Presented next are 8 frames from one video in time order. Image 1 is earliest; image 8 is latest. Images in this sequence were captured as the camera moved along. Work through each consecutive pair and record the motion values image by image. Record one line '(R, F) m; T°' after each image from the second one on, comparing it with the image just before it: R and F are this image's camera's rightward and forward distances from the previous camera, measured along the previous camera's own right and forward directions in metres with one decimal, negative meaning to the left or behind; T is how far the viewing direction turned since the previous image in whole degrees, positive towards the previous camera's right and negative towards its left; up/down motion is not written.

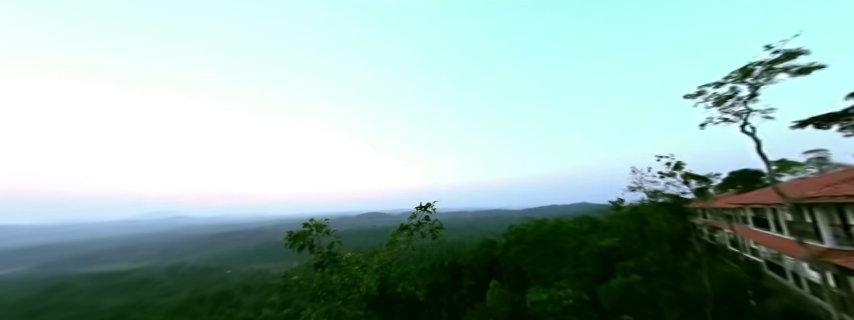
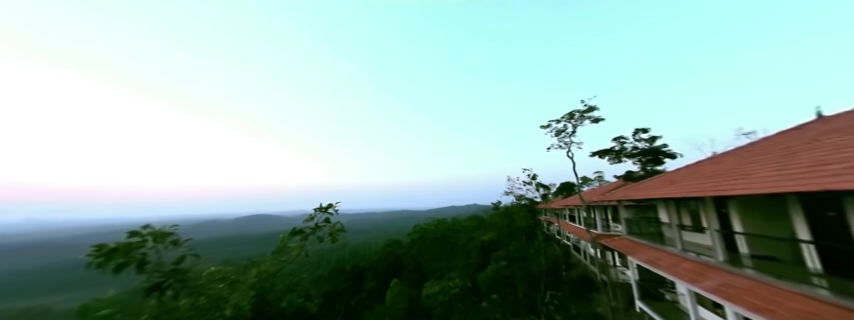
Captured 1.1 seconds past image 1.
(-1.0, -0.1) m; +23°
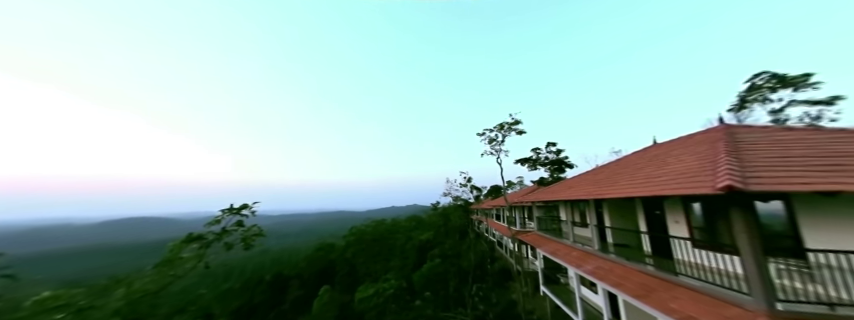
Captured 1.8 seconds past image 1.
(+0.1, -0.3) m; +14°
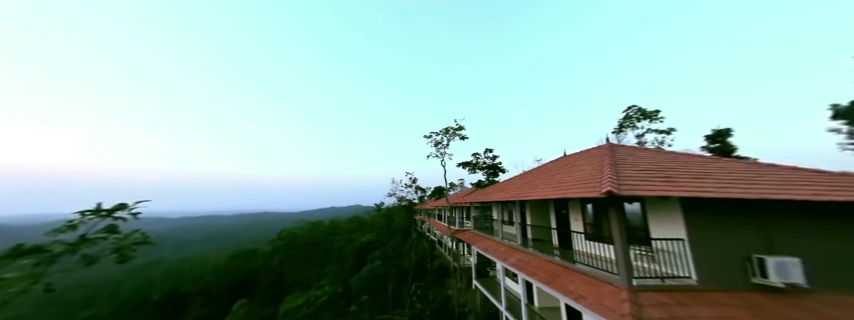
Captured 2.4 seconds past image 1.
(+0.1, -0.3) m; +13°
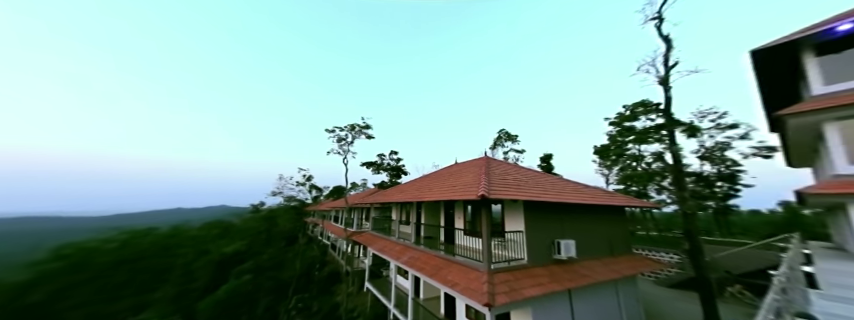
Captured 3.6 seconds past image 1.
(-0.3, -0.6) m; +23°
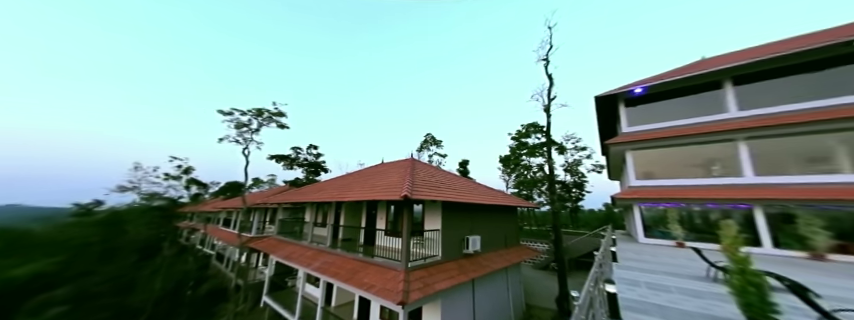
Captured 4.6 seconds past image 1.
(-0.5, -0.2) m; +19°
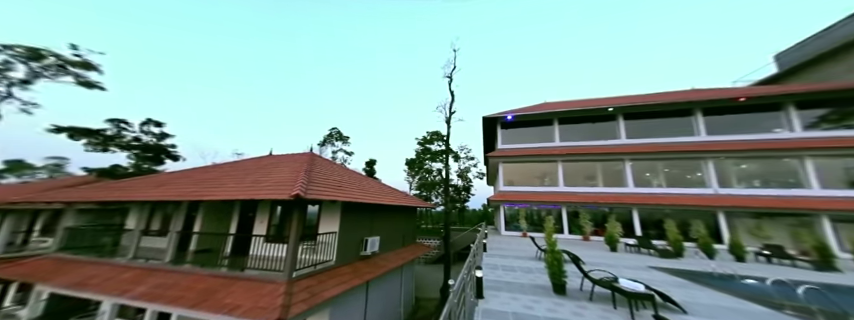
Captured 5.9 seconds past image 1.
(-0.6, +0.3) m; +25°
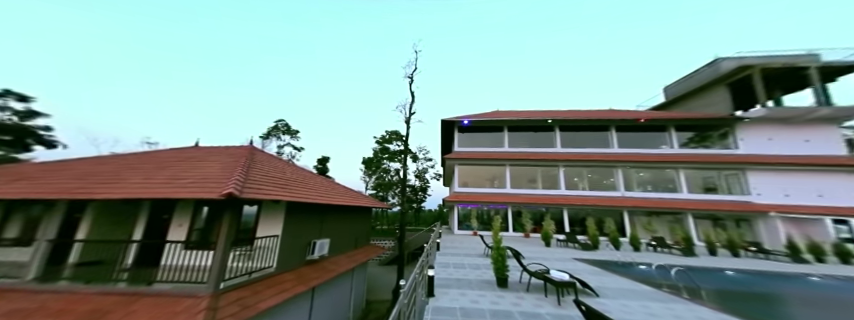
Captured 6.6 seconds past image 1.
(-0.2, +0.3) m; +11°
